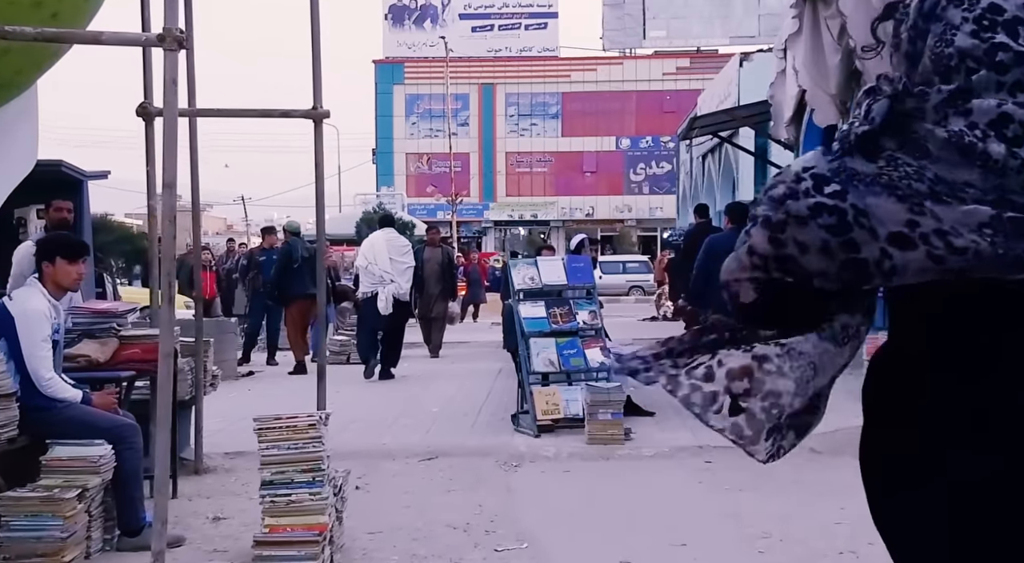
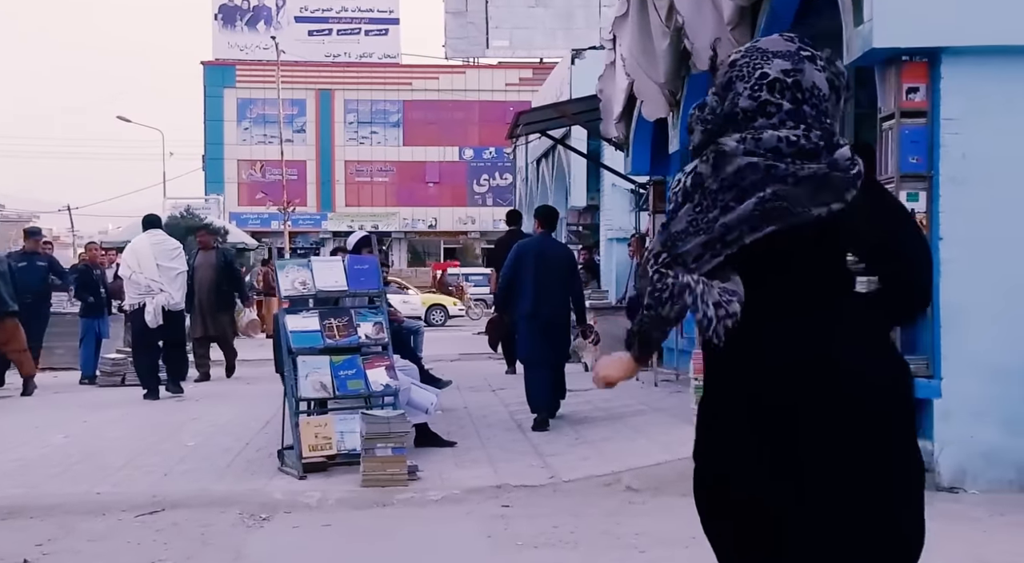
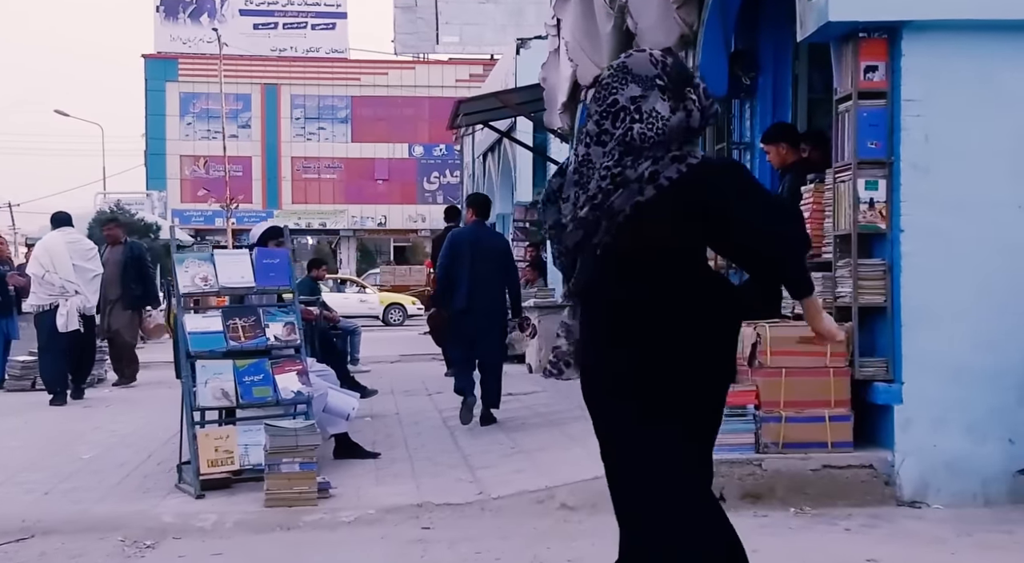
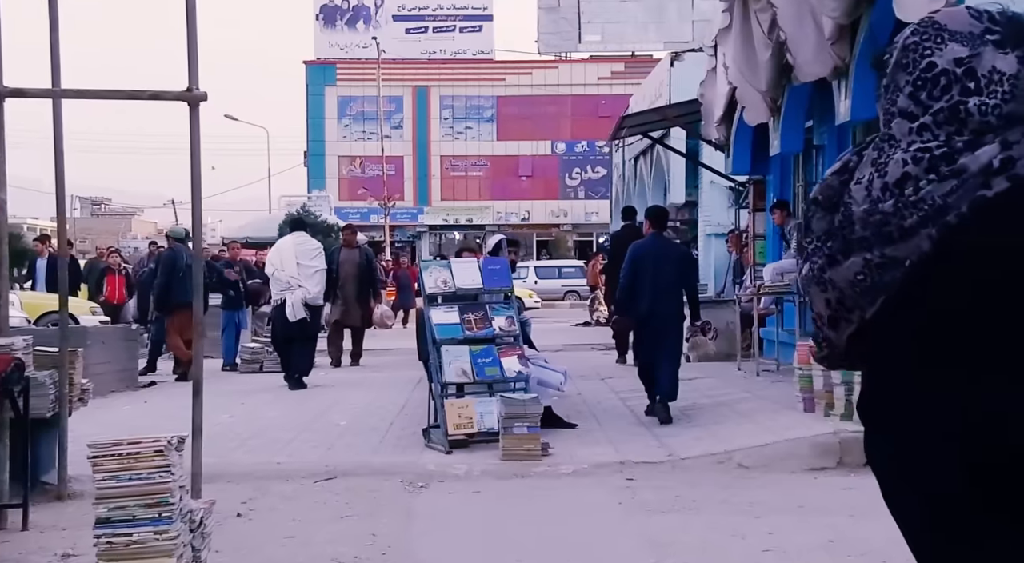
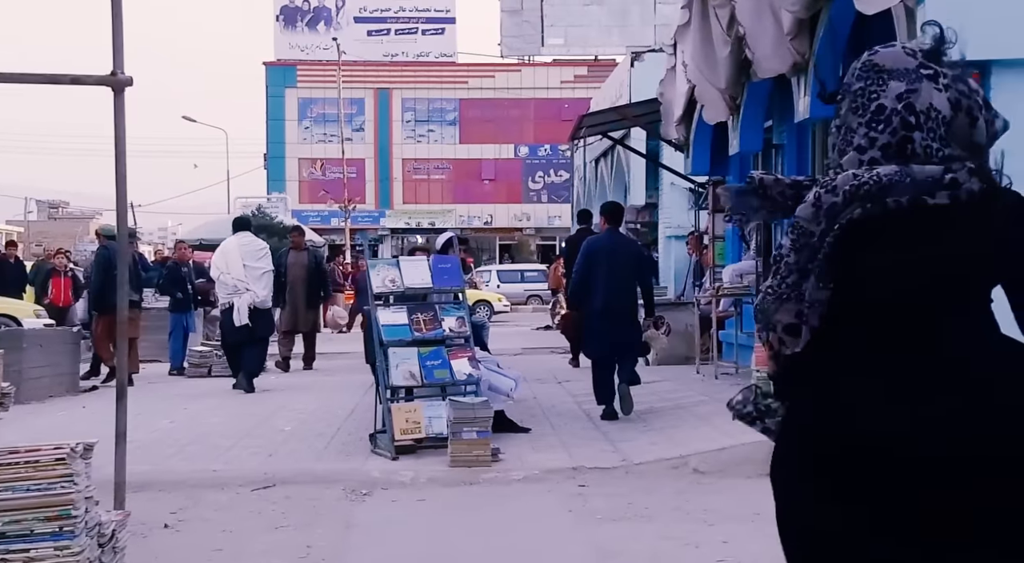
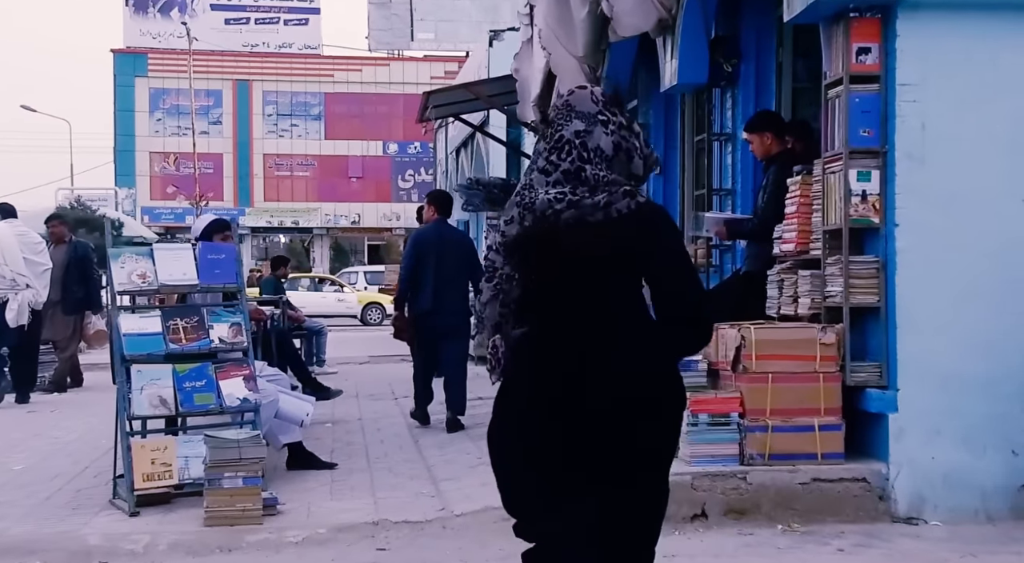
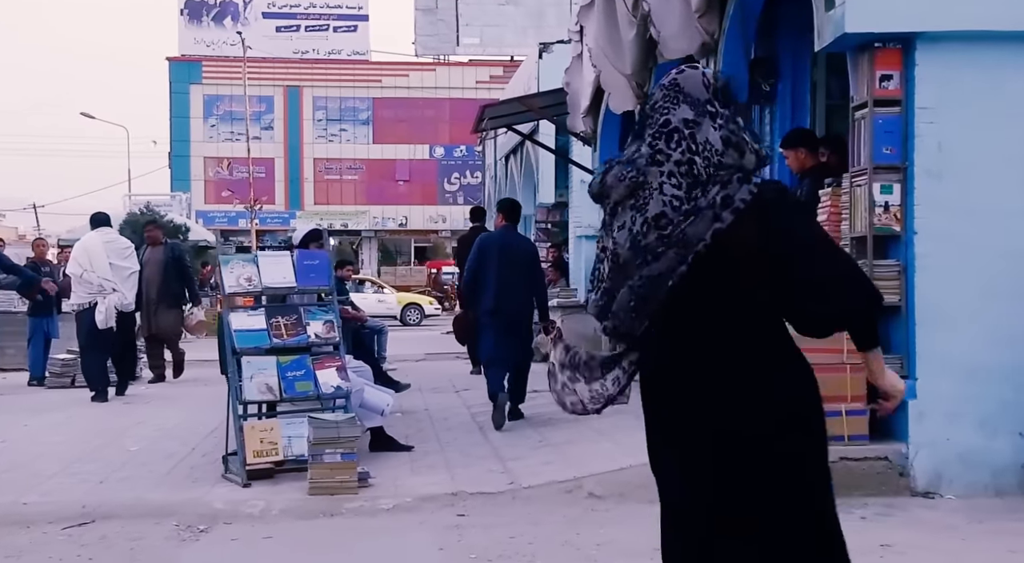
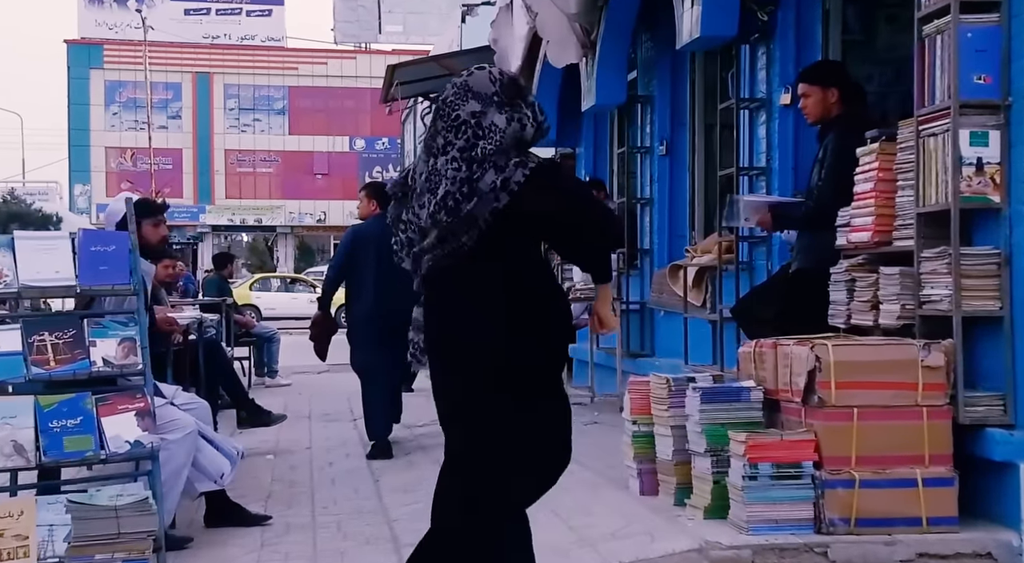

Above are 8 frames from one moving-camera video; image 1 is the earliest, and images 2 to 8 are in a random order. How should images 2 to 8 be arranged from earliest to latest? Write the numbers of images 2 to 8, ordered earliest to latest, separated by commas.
4, 5, 2, 7, 3, 6, 8
